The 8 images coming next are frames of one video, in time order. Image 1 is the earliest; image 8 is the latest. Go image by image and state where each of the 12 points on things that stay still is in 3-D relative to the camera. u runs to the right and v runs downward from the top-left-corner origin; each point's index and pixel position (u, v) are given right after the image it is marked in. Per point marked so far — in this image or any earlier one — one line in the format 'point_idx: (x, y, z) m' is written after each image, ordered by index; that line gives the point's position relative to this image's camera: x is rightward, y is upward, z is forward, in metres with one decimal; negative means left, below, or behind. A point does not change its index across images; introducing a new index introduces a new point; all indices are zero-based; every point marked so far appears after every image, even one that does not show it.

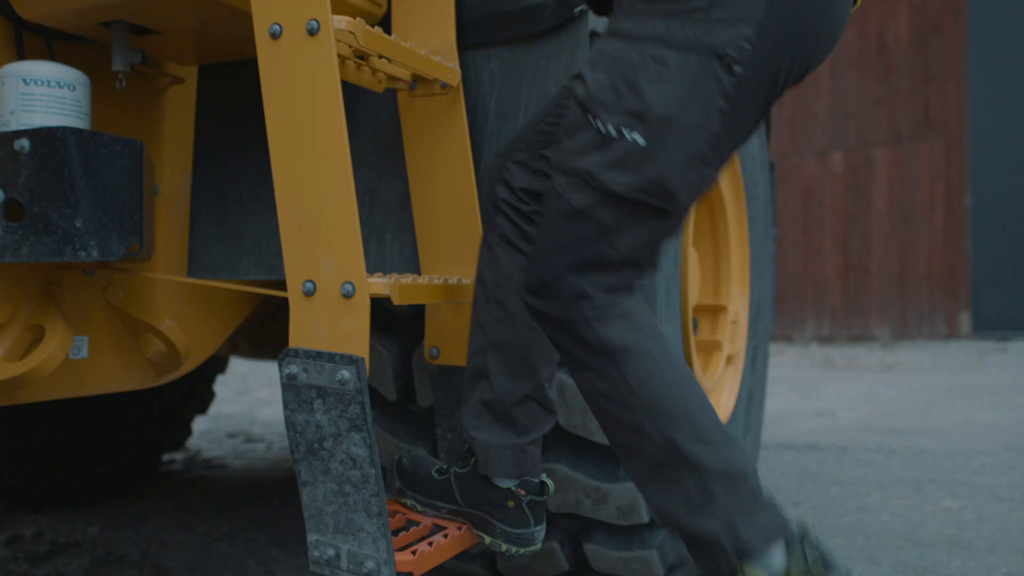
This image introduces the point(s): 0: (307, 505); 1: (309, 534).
0: (-0.2, -0.2, +1.1) m
1: (-0.2, -0.2, +1.1) m
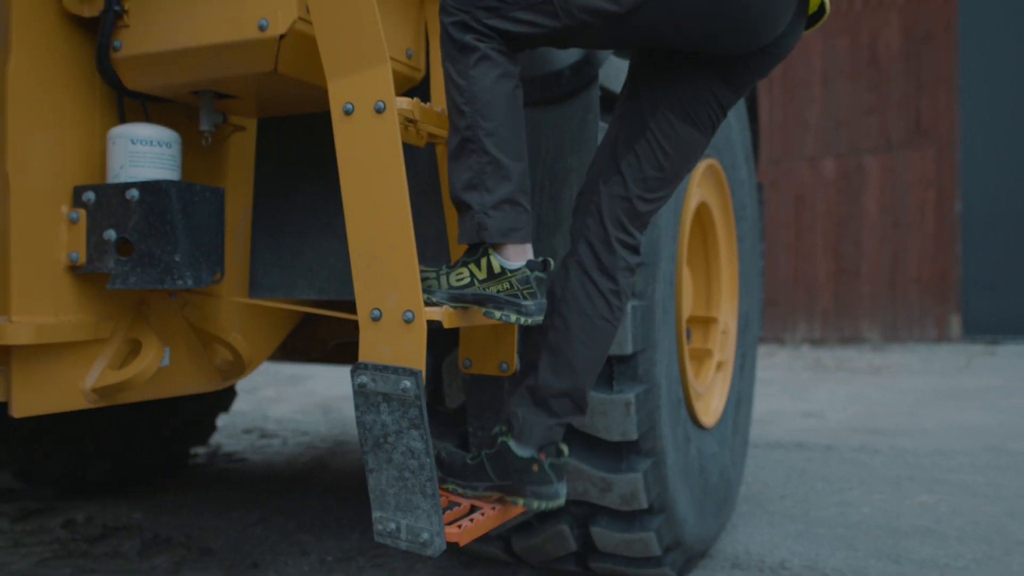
0: (-0.1, -0.2, +1.4) m
1: (-0.1, -0.2, +1.4) m
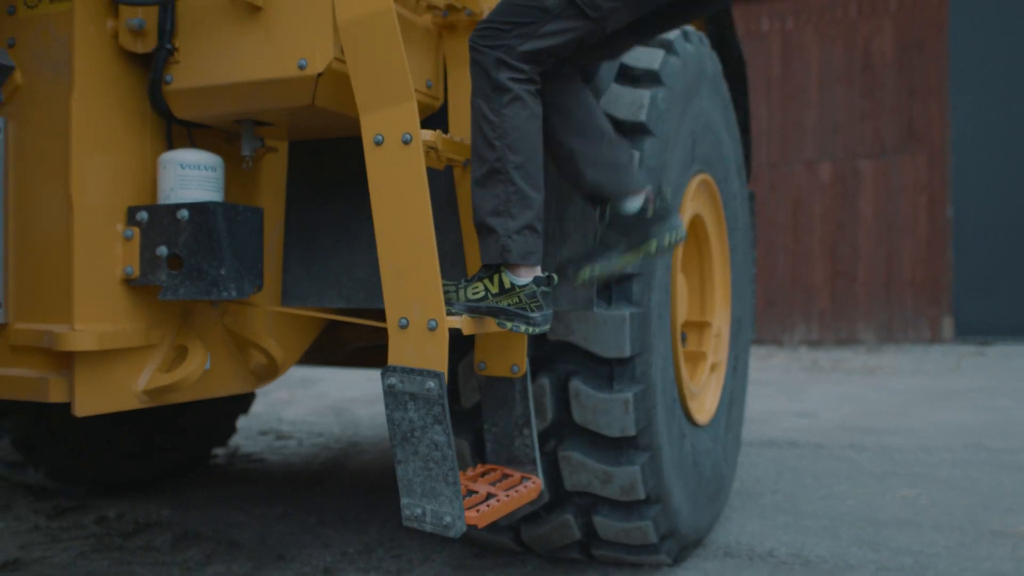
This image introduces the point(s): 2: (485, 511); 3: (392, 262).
0: (-0.1, -0.2, +1.5) m
1: (-0.1, -0.2, +1.6) m
2: (0.0, -0.2, +1.6) m
3: (-0.1, 0.0, +1.6) m
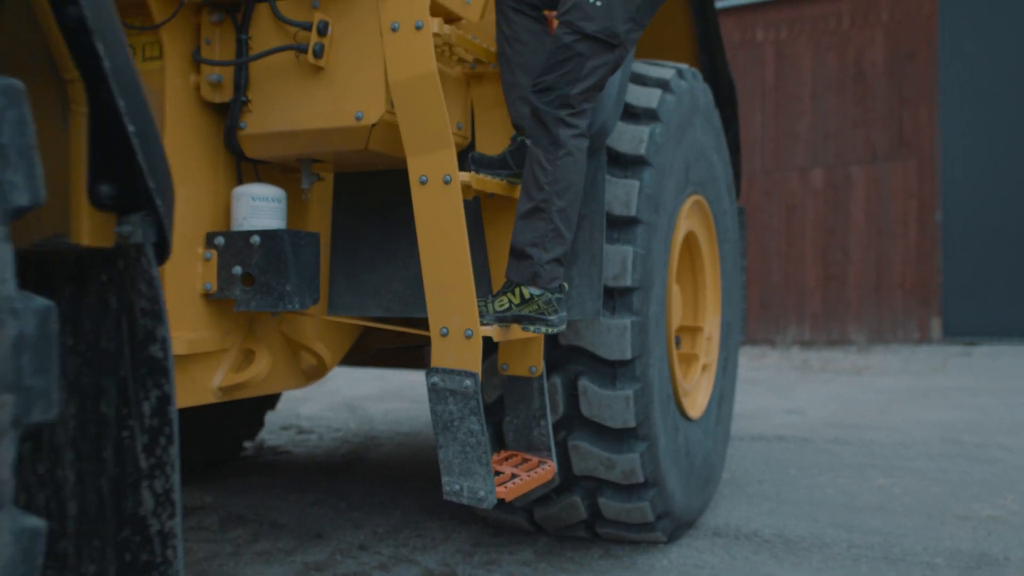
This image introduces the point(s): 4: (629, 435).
0: (-0.1, -0.2, +1.9) m
1: (-0.1, -0.2, +1.9) m
2: (0.0, -0.3, +1.9) m
3: (-0.1, 0.0, +1.9) m
4: (+0.2, -0.2, +2.4) m
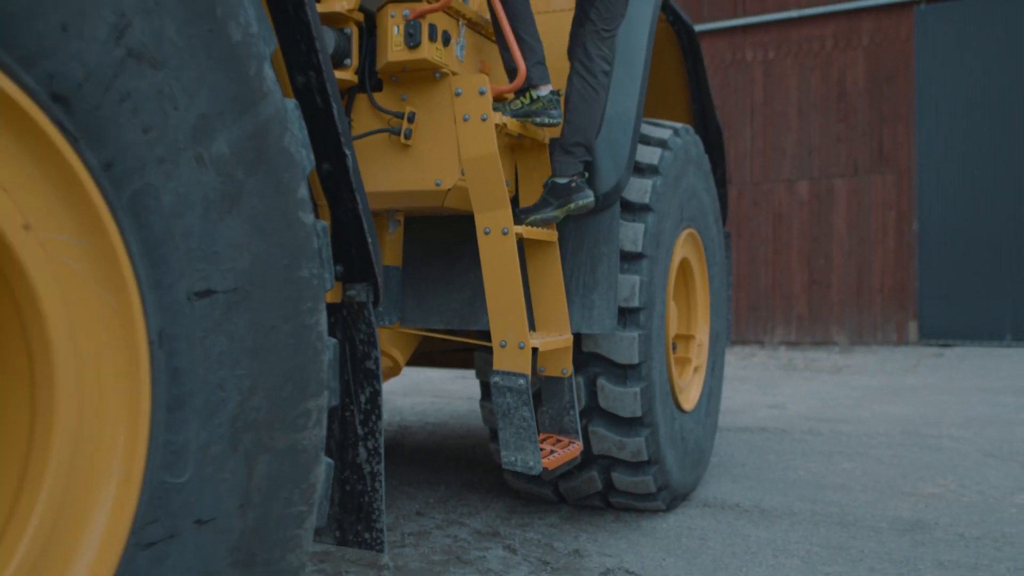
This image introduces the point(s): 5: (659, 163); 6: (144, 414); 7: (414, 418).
0: (0.0, -0.3, +2.5) m
1: (0.0, -0.3, +2.5) m
2: (+0.1, -0.3, +2.6) m
3: (0.0, 0.0, +2.5) m
4: (+0.3, -0.3, +3.0) m
5: (+0.3, +0.3, +3.2) m
6: (-0.3, -0.1, +1.1) m
7: (-0.4, -0.5, +5.5) m
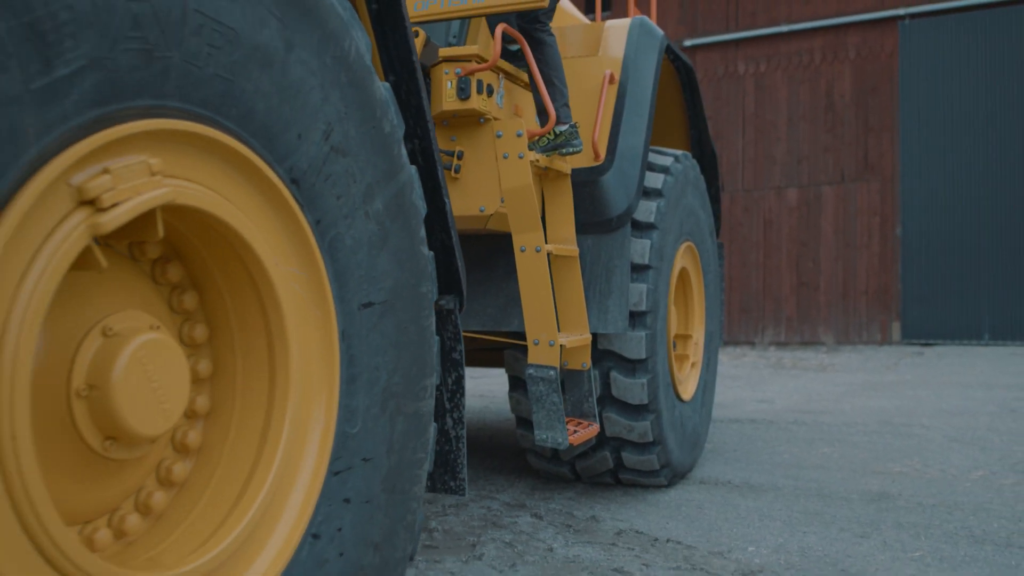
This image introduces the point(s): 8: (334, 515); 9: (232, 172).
0: (0.0, -0.3, +3.0) m
1: (0.0, -0.3, +3.1) m
2: (+0.1, -0.3, +3.1) m
3: (0.0, 0.0, +3.1) m
4: (+0.3, -0.3, +3.6) m
5: (+0.4, +0.3, +3.7) m
6: (-0.2, -0.1, +1.6) m
7: (-0.3, -0.5, +6.0) m
8: (-0.2, -0.2, +1.6) m
9: (-0.3, +0.1, +1.4) m
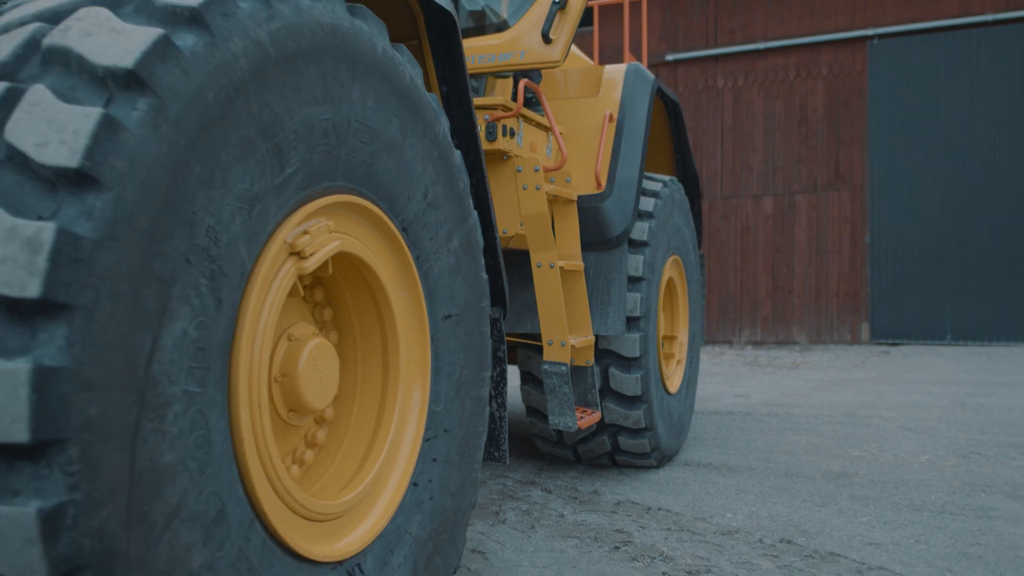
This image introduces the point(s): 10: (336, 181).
0: (+0.1, -0.3, +3.6) m
1: (+0.1, -0.3, +3.7) m
2: (+0.2, -0.3, +3.7) m
3: (+0.1, -0.1, +3.7) m
4: (+0.4, -0.3, +4.2) m
5: (+0.4, +0.2, +4.4) m
6: (-0.1, -0.1, +2.2) m
7: (-0.3, -0.5, +6.6) m
8: (-0.1, -0.3, +2.2) m
9: (-0.2, +0.1, +2.0) m
10: (-0.2, +0.1, +1.8) m
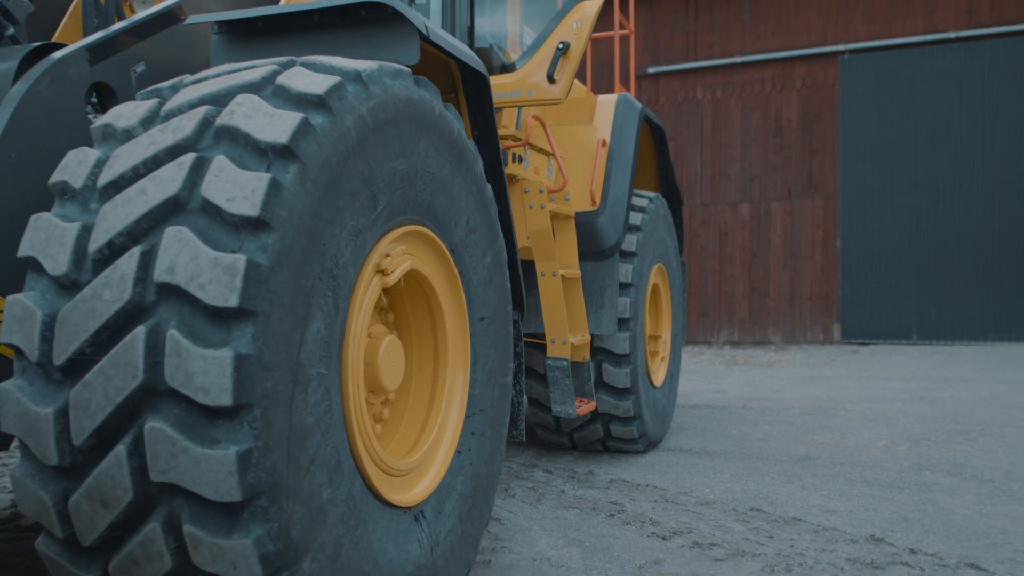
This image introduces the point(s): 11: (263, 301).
0: (+0.1, -0.3, +4.2) m
1: (+0.1, -0.3, +4.2) m
2: (+0.2, -0.4, +4.3) m
3: (+0.1, -0.1, +4.2) m
4: (+0.4, -0.3, +4.7) m
5: (+0.4, +0.2, +4.9) m
6: (-0.1, -0.1, +2.8) m
7: (-0.3, -0.6, +7.2) m
8: (-0.1, -0.3, +2.8) m
9: (-0.1, +0.1, +2.5) m
10: (-0.2, +0.1, +2.4) m
11: (-0.3, 0.0, +1.8) m
